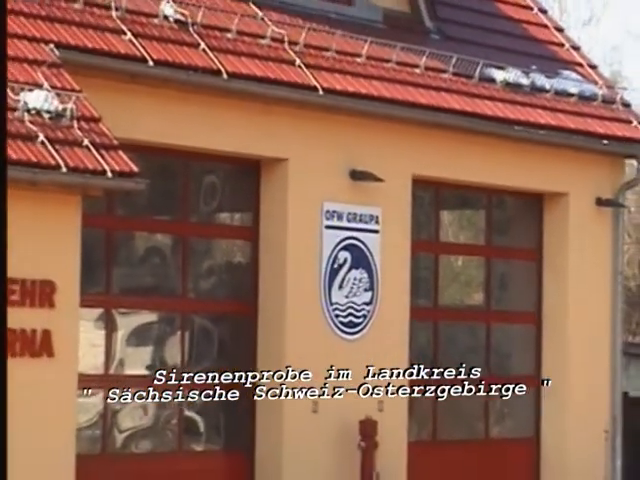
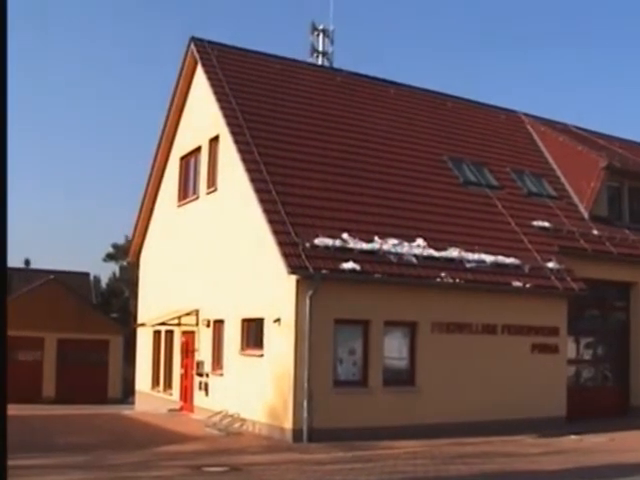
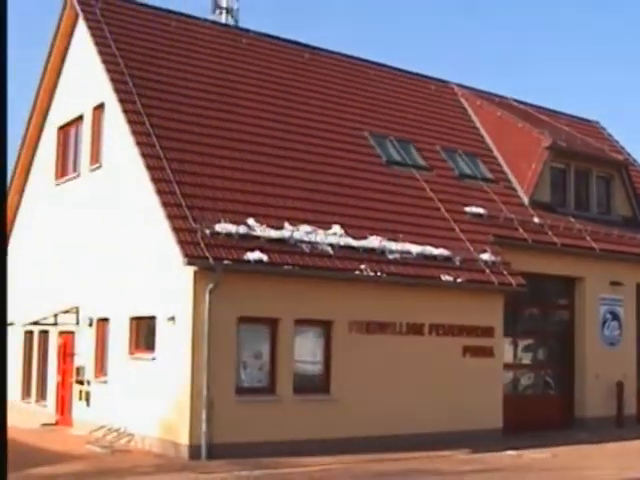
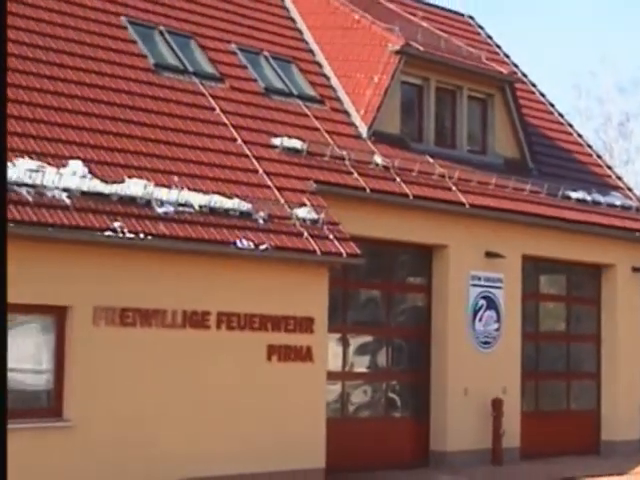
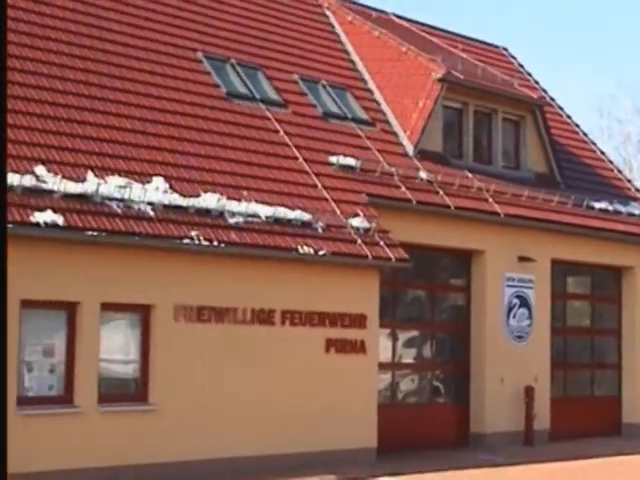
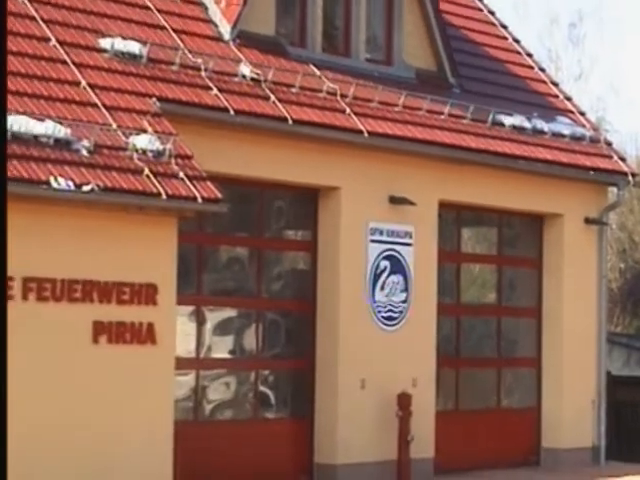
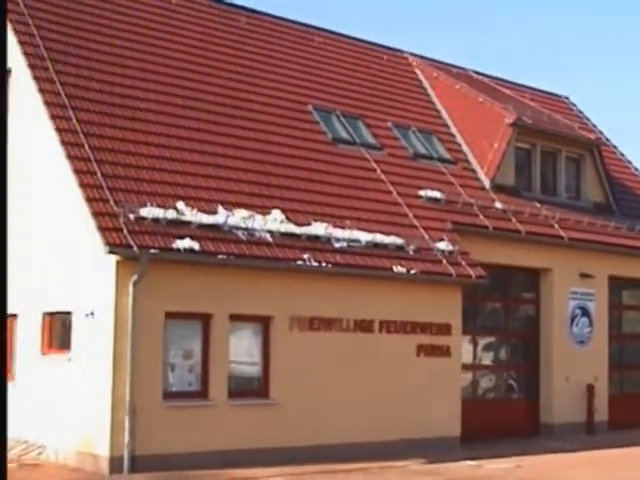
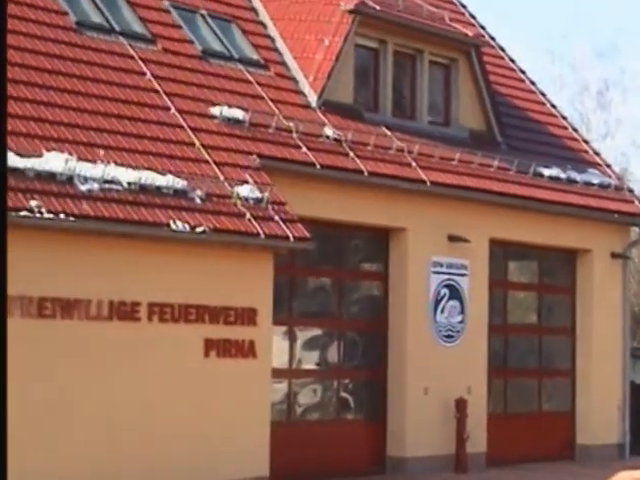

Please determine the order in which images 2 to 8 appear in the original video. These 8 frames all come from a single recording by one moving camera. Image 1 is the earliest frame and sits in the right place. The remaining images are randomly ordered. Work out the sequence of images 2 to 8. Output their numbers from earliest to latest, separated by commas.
6, 8, 4, 5, 7, 3, 2
